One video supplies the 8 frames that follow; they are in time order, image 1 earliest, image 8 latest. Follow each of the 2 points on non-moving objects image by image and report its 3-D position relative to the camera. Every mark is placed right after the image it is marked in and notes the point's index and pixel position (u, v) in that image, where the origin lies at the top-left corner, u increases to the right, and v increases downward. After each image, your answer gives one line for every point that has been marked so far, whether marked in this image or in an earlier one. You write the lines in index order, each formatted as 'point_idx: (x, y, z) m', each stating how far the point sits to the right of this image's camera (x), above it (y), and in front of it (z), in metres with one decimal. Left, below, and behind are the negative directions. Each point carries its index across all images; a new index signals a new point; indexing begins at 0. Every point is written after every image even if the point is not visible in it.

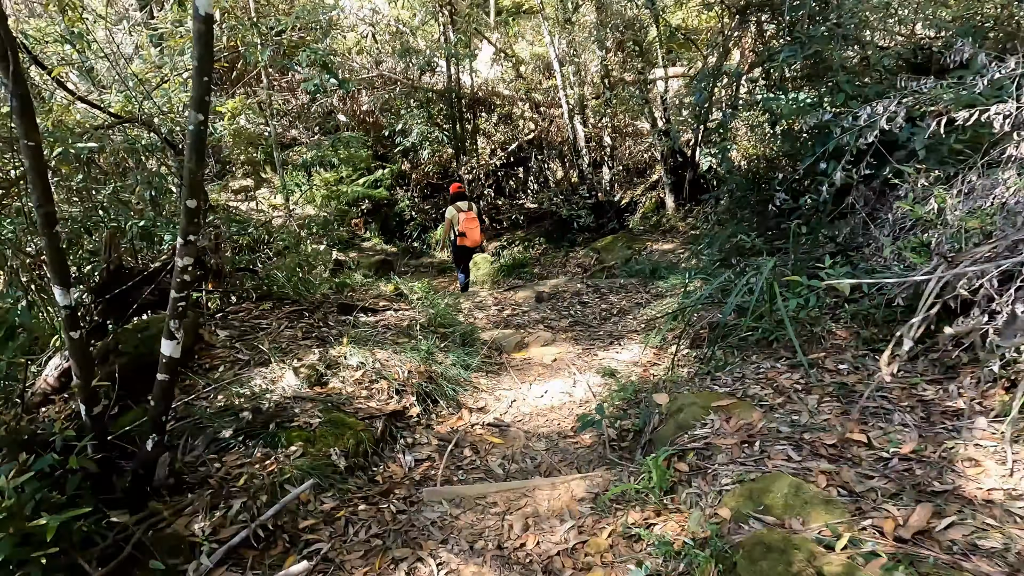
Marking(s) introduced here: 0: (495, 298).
0: (-0.2, -0.1, +6.0) m
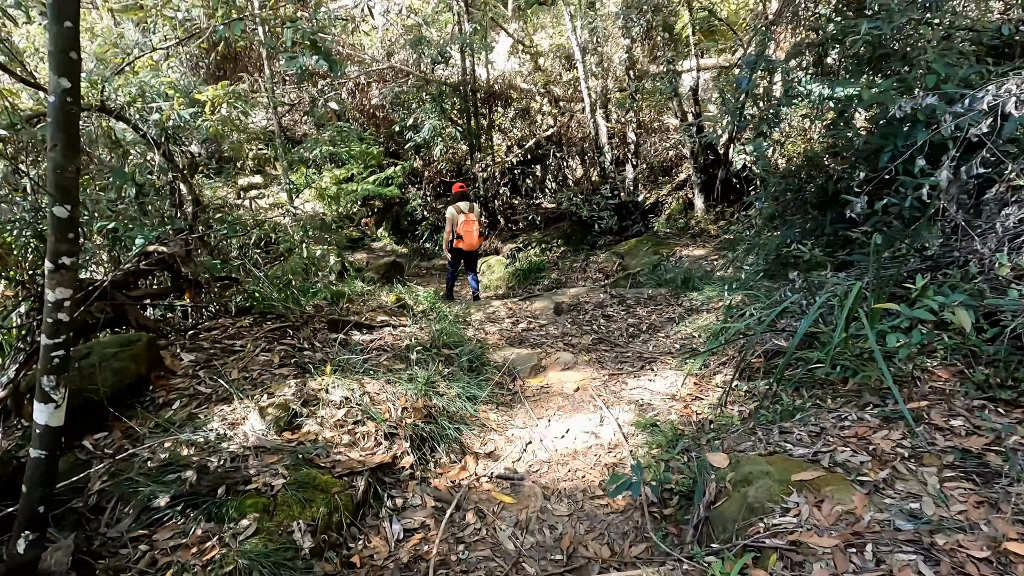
0: (0.0, -0.2, +5.4) m
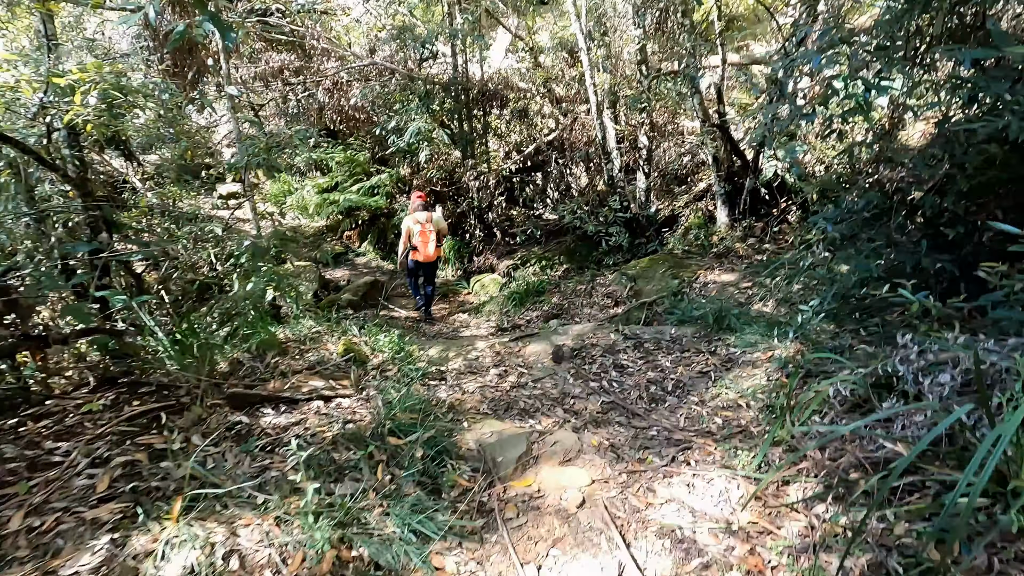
0: (-0.1, -0.5, +4.4) m
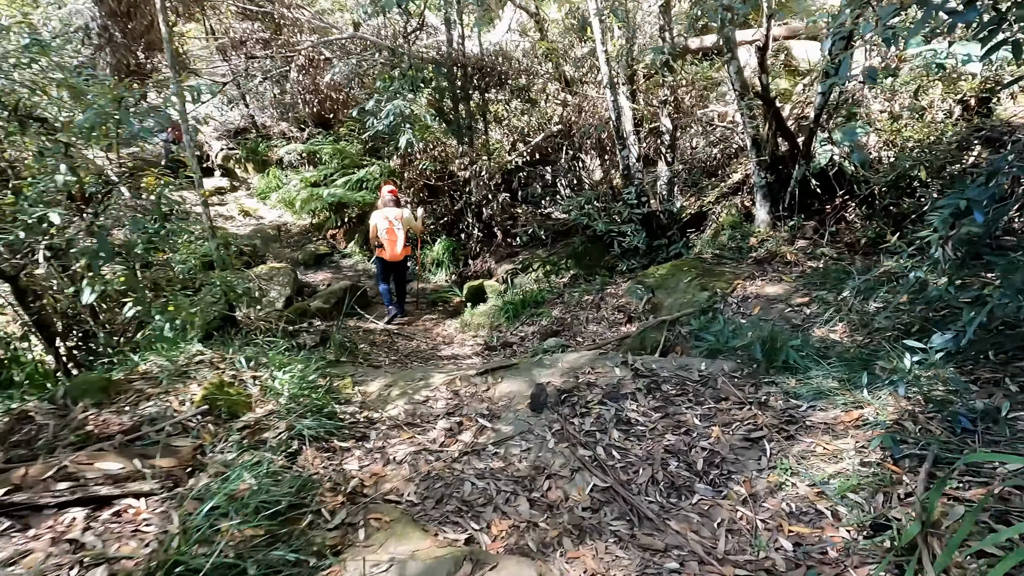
0: (-0.3, -0.6, +3.2) m
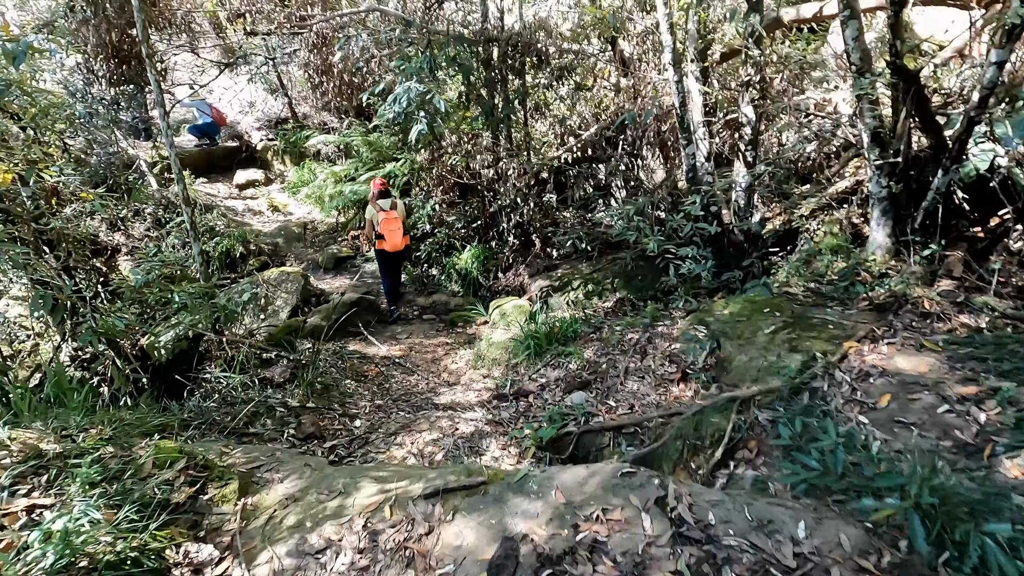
0: (-0.5, -0.9, +2.0) m
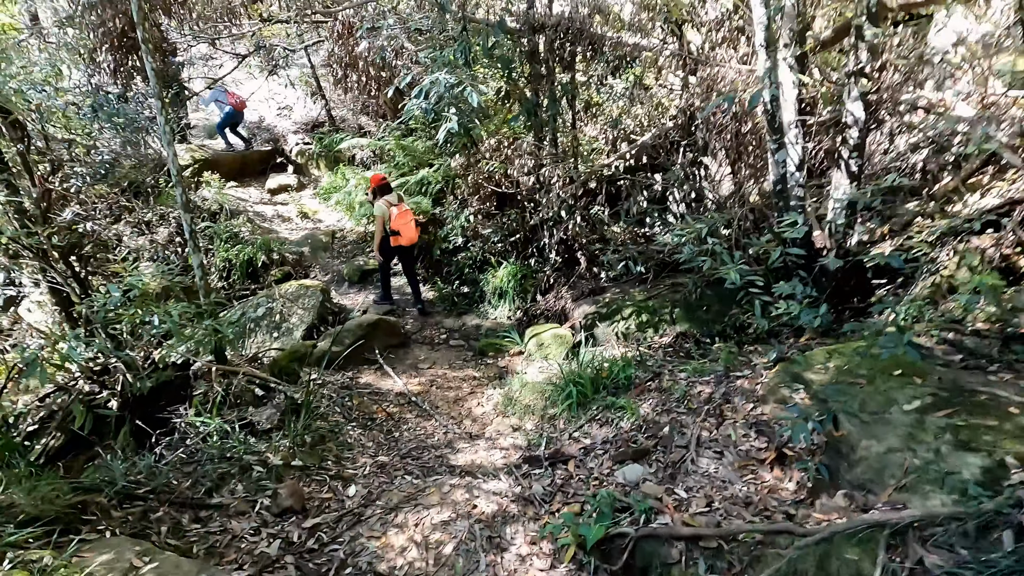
0: (-0.5, -1.1, +1.1) m
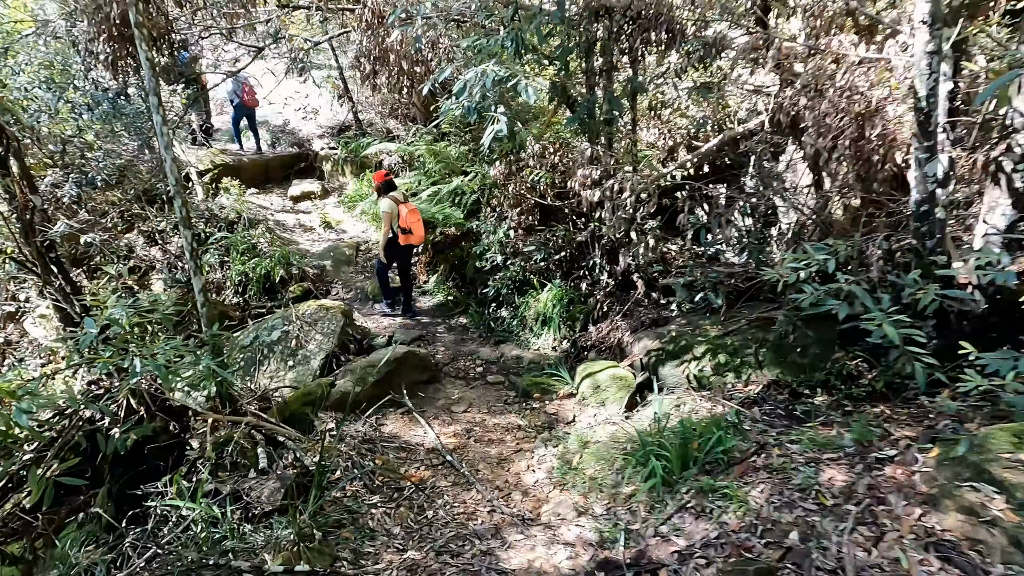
0: (-0.2, -1.3, +0.2) m
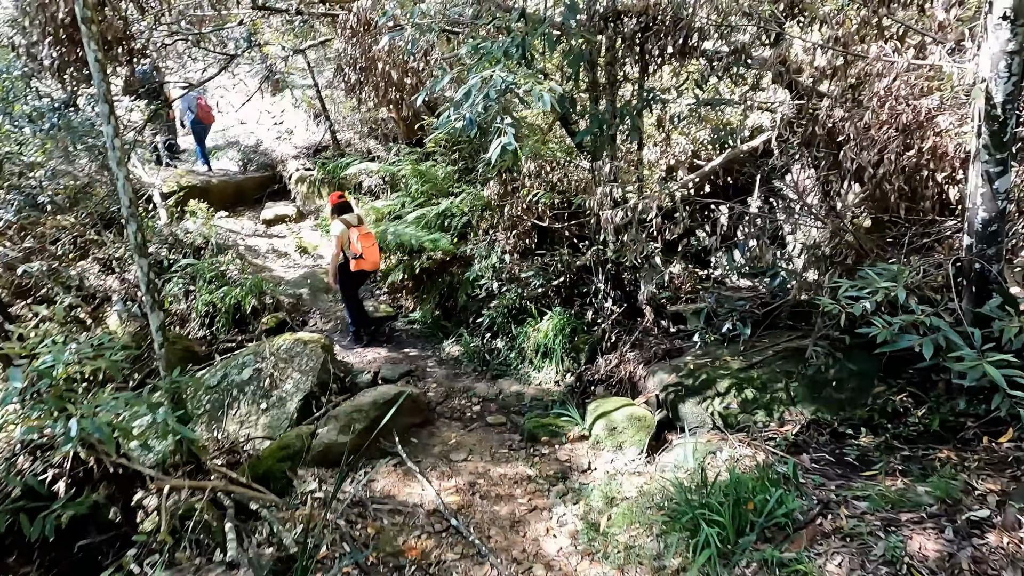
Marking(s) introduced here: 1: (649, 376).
0: (+0.1, -1.4, -0.3) m
1: (+1.2, -0.8, +4.8) m
